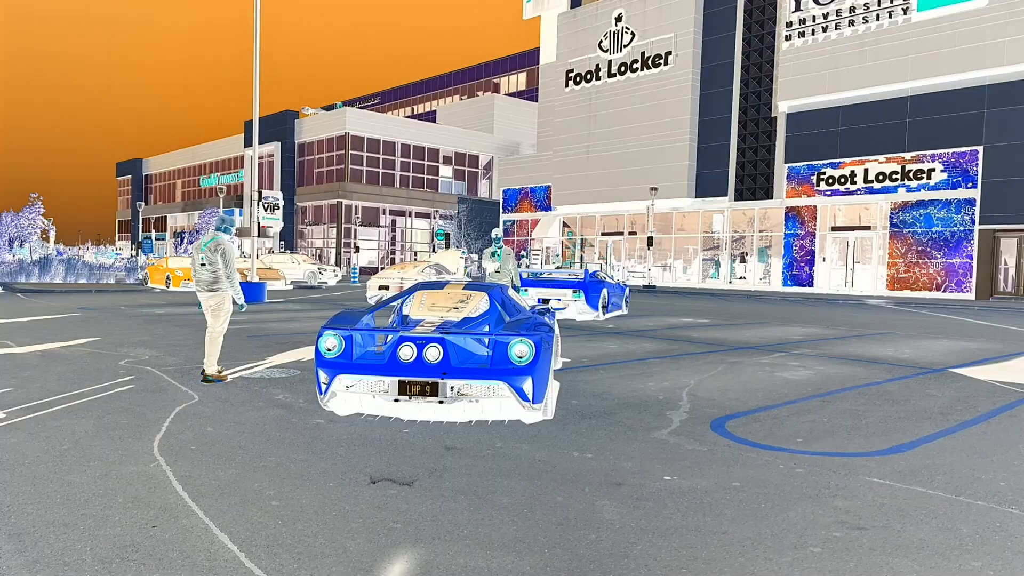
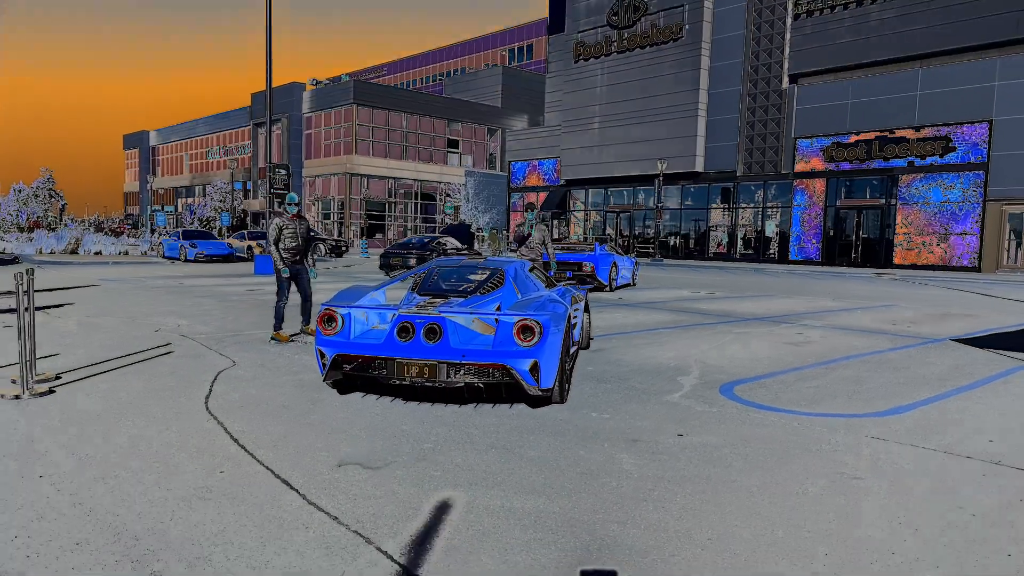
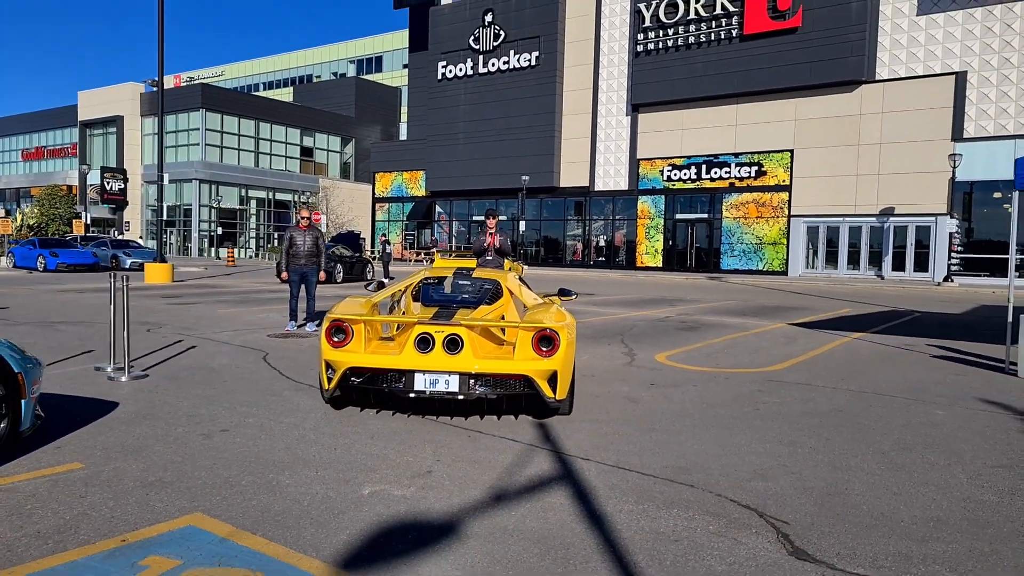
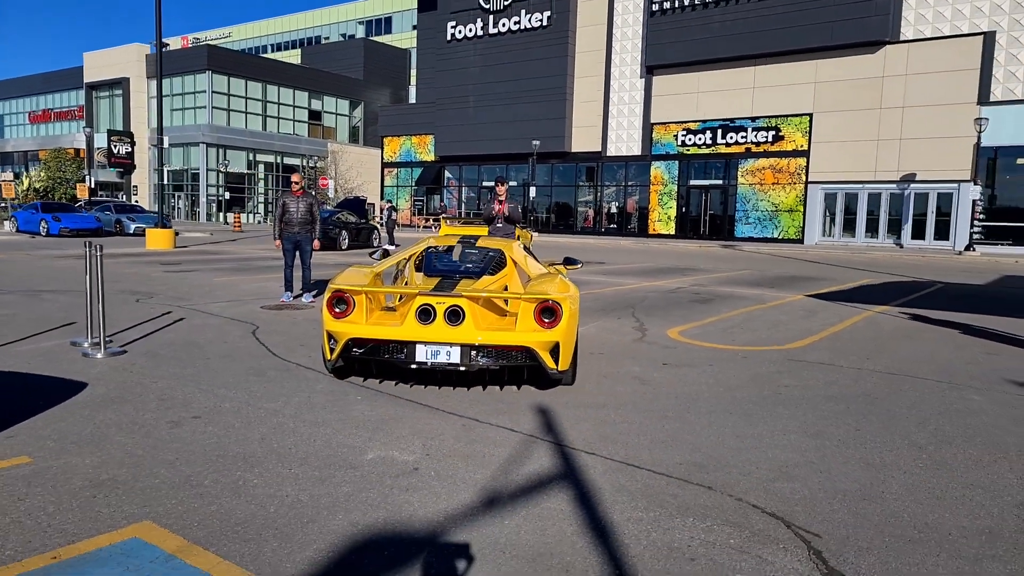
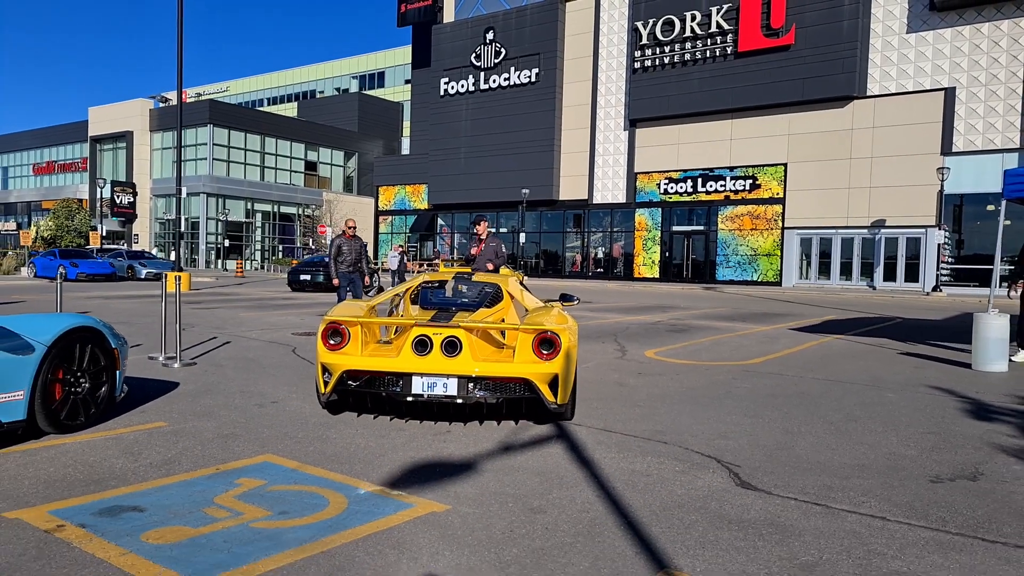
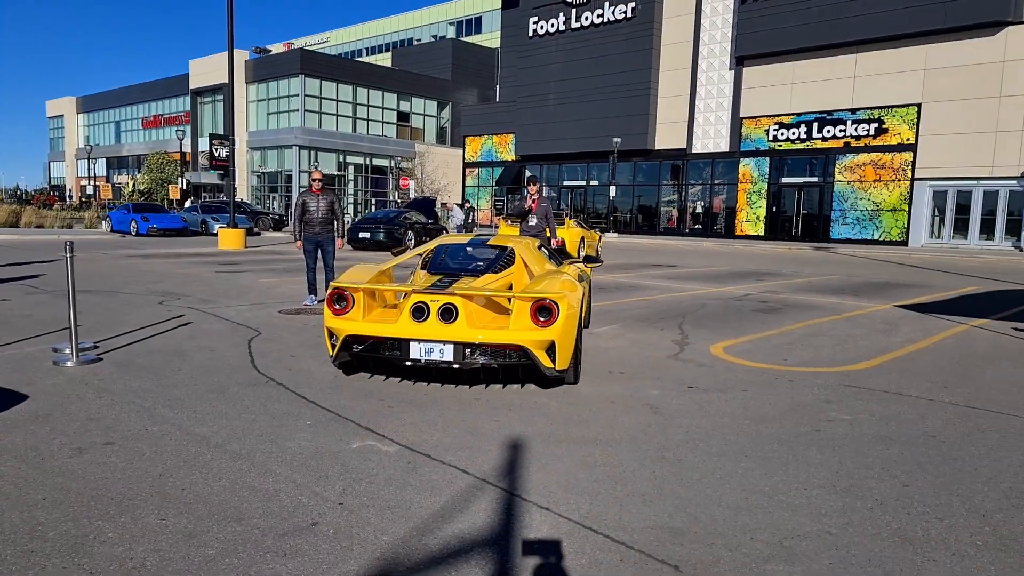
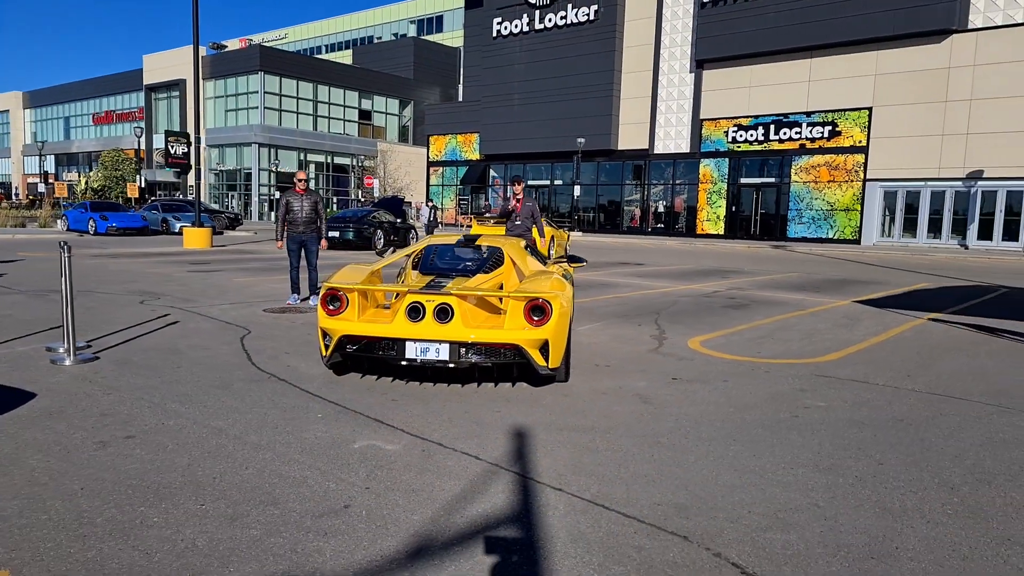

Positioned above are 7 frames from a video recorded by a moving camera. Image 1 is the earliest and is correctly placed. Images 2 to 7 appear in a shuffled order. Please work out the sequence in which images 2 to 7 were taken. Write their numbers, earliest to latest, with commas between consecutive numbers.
2, 6, 7, 4, 3, 5
